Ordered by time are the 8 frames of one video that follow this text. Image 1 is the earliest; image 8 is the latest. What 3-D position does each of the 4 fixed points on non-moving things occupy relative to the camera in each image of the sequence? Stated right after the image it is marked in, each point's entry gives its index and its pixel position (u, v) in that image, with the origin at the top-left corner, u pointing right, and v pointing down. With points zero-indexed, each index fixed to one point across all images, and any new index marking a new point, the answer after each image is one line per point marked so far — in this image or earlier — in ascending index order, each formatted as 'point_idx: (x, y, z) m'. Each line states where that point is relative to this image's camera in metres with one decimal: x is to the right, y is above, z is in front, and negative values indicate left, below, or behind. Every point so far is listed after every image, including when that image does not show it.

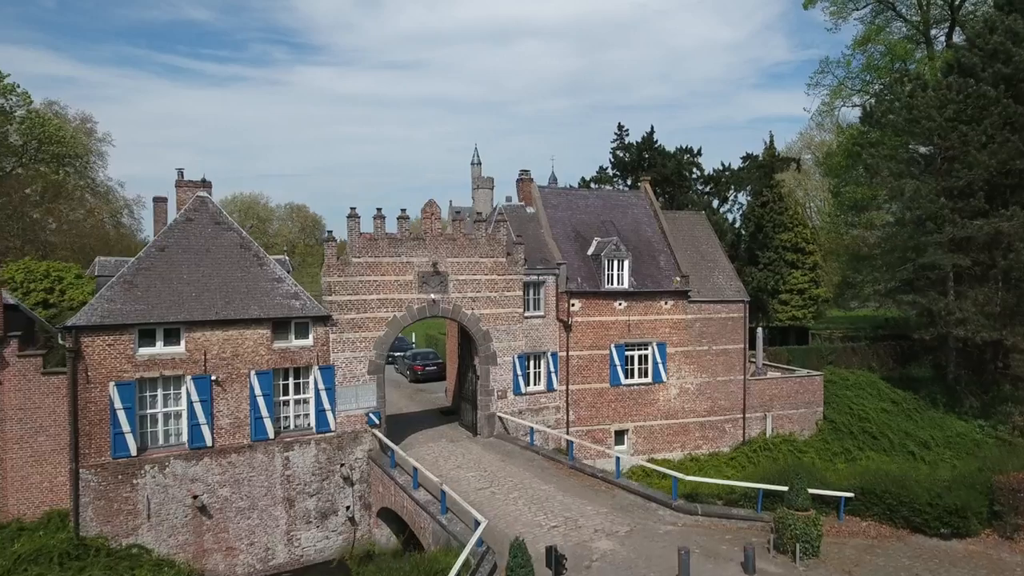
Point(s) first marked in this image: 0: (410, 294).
0: (-2.4, -0.1, +17.4) m
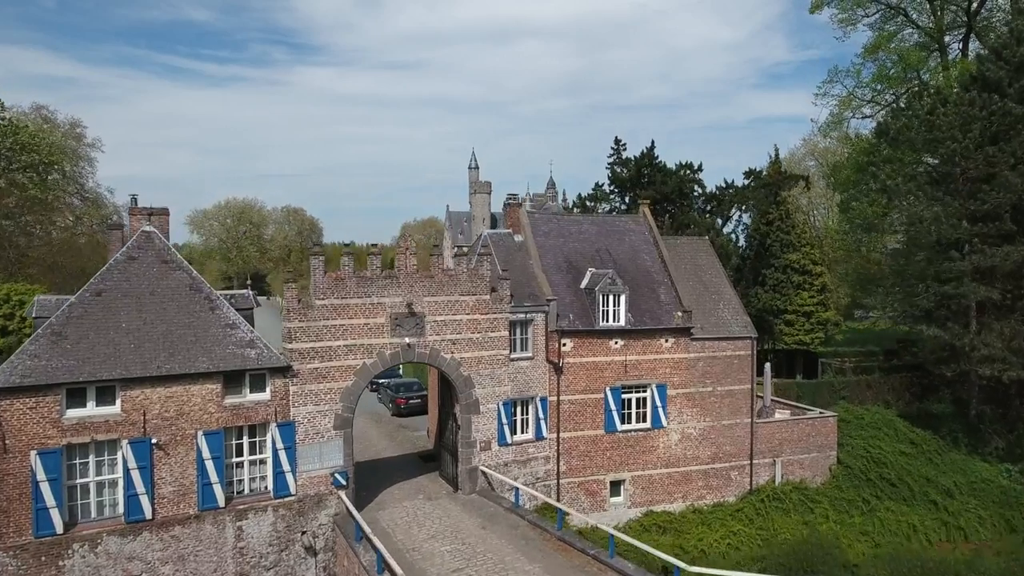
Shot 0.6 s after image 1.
0: (-2.7, -1.0, +15.7) m
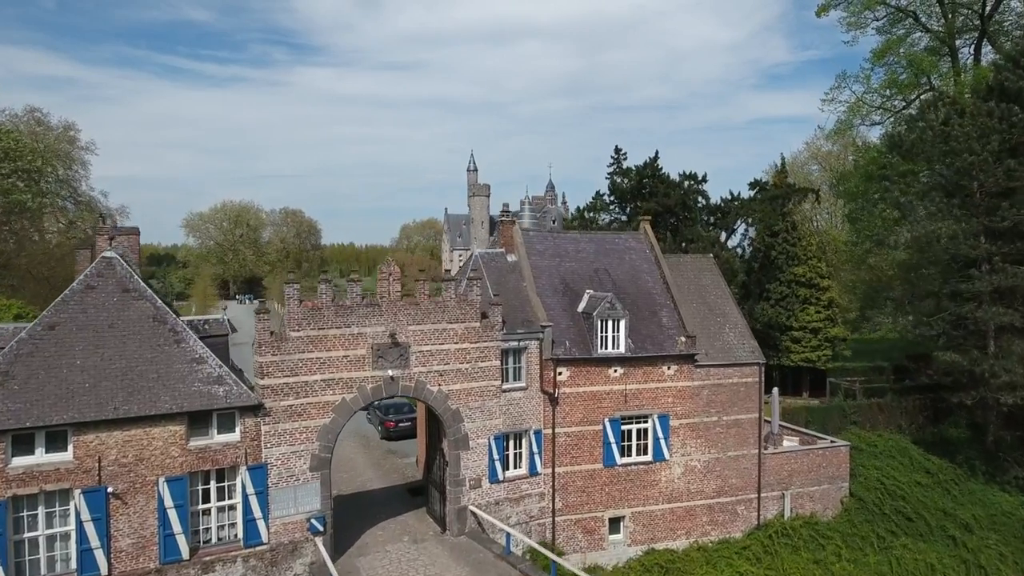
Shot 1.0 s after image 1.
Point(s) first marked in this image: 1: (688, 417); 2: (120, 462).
0: (-2.9, -1.6, +14.5) m
1: (+4.2, -3.1, +17.9) m
2: (-6.4, -2.9, +12.4) m
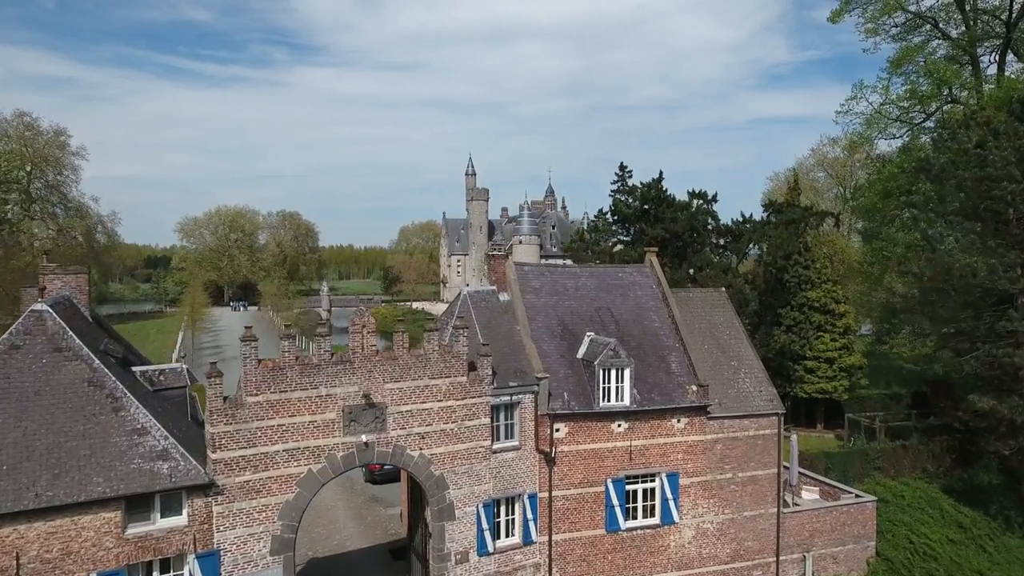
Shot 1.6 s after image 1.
0: (-3.1, -2.5, +12.8) m
1: (+4.0, -4.0, +16.1) m
2: (-6.6, -3.8, +10.6) m
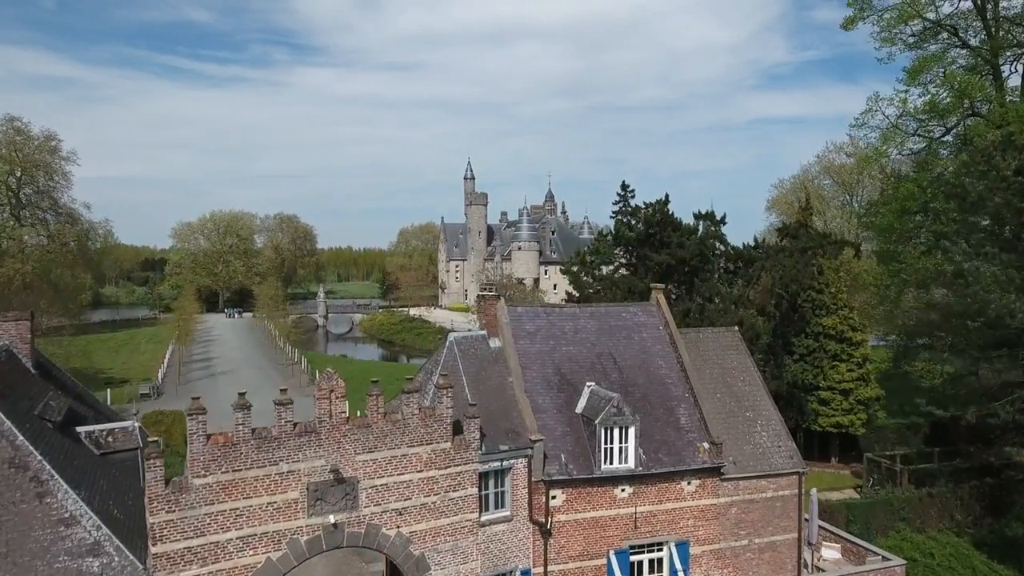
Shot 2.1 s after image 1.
0: (-3.2, -3.4, +11.1) m
1: (+3.8, -4.9, +14.5) m
2: (-6.8, -4.7, +9.0) m
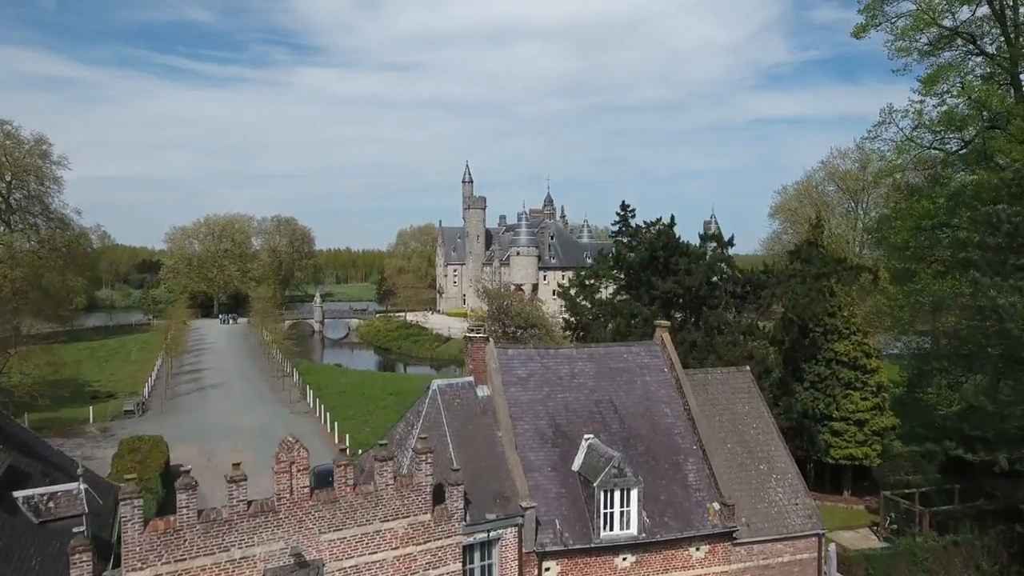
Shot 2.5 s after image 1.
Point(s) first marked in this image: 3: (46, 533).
0: (-3.4, -4.2, +9.7) m
1: (+3.7, -5.7, +13.1) m
2: (-6.9, -5.4, +7.5) m
3: (-7.2, -3.8, +11.6) m
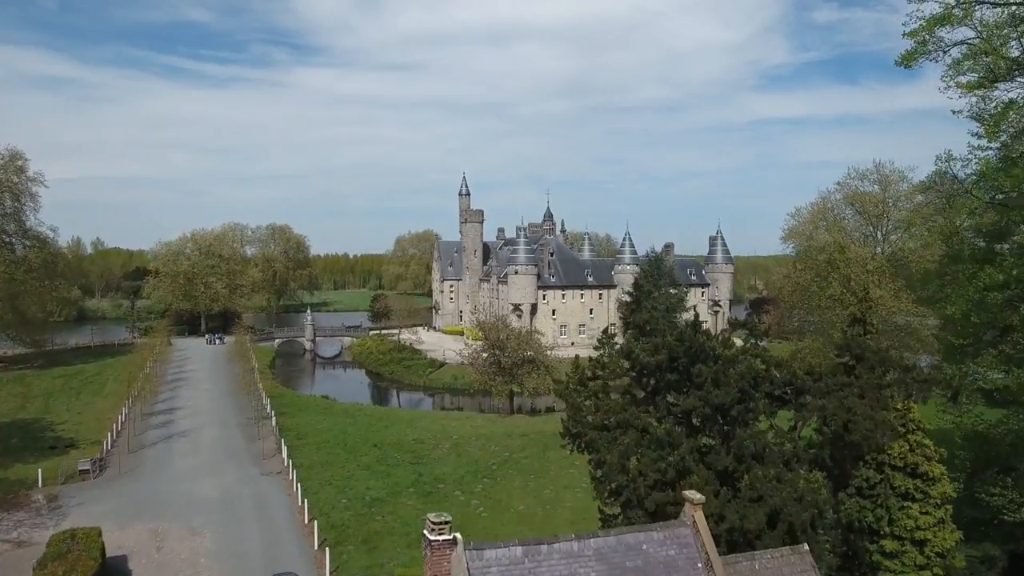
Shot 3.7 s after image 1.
0: (-3.7, -6.6, +5.8) m
1: (+3.4, -8.1, +9.1) m
2: (-7.3, -7.9, +3.6) m
3: (-7.5, -6.2, +7.6) m
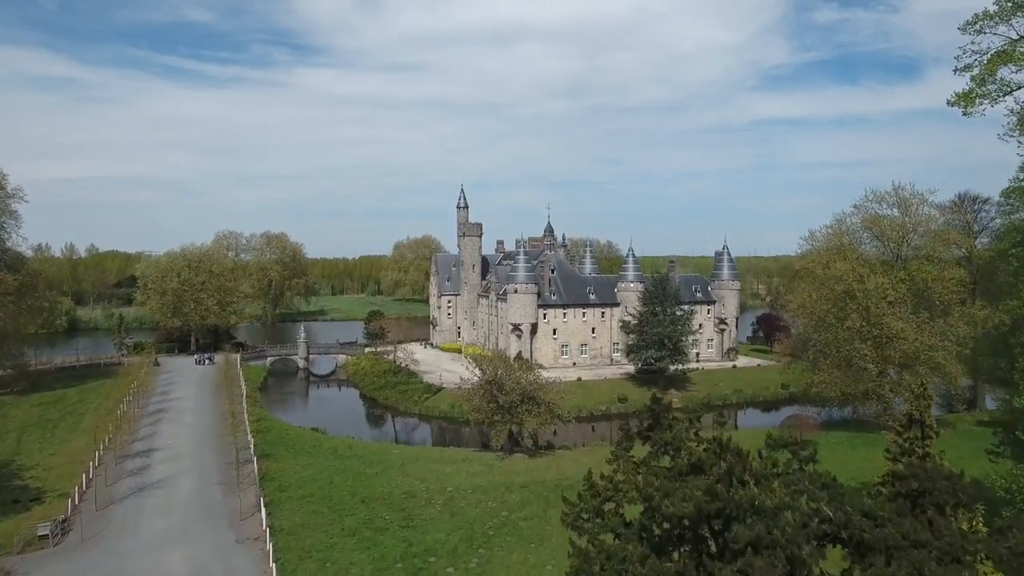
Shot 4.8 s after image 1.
0: (-3.8, -8.9, +2.5) m
1: (+3.3, -10.4, +5.9) m
2: (-7.3, -10.2, +0.3) m
3: (-7.6, -8.5, +4.4) m
